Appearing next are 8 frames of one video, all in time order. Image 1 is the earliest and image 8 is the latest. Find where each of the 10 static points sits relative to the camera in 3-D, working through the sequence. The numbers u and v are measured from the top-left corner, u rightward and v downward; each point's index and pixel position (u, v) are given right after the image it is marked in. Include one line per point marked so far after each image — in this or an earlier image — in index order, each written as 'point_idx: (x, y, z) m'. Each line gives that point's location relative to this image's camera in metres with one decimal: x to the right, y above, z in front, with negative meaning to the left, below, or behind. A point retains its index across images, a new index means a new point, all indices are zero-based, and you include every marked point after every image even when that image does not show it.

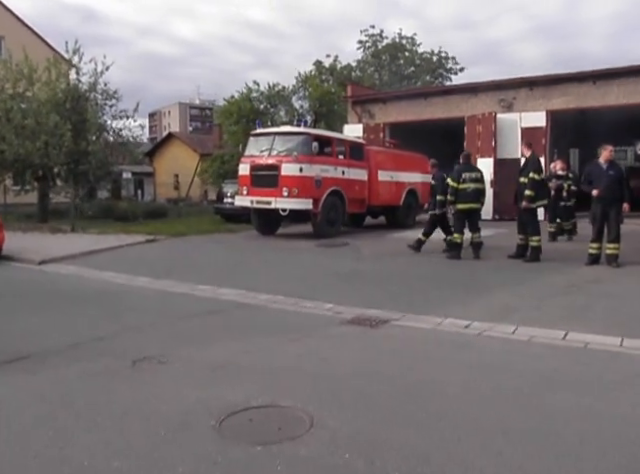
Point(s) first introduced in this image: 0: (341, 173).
0: (+0.6, +1.6, +15.1) m
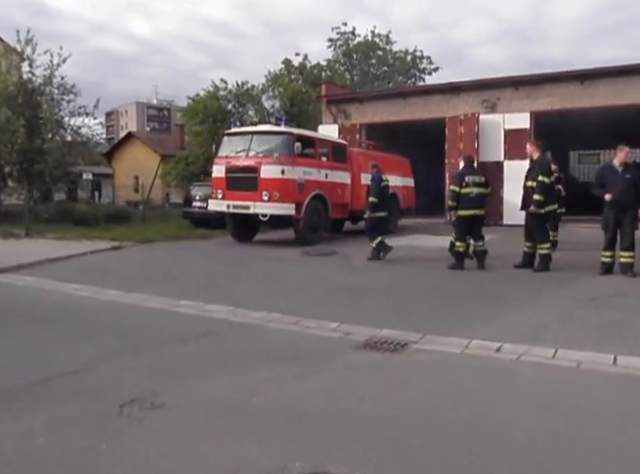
0: (+0.1, +1.4, +14.1) m
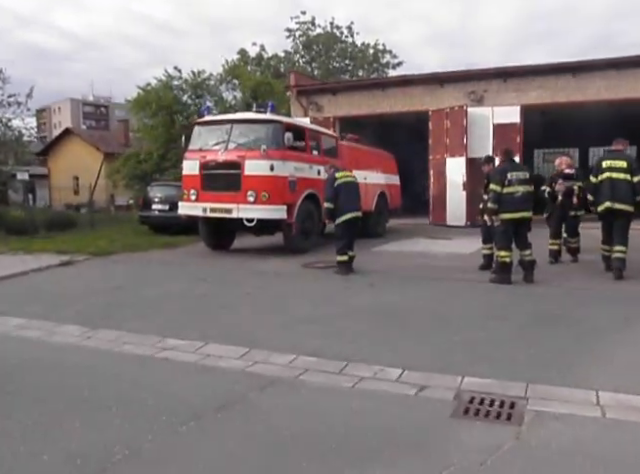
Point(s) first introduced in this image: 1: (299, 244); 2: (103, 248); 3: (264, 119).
0: (0.0, +1.3, +12.0) m
1: (-0.4, -0.2, +11.7) m
2: (-4.7, -0.3, +13.1) m
3: (-1.0, +2.2, +11.3) m
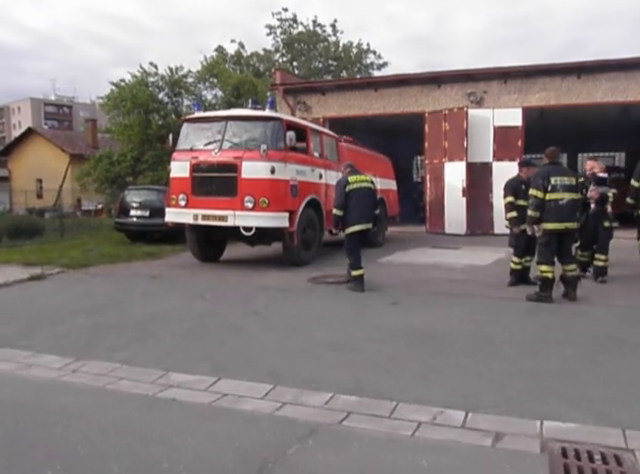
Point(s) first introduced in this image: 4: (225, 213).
0: (0.0, +1.1, +11.1) m
1: (-0.4, -0.3, +10.7) m
2: (-4.8, -0.4, +11.9) m
3: (-1.0, +2.1, +10.3) m
4: (-1.6, +0.4, +10.0) m
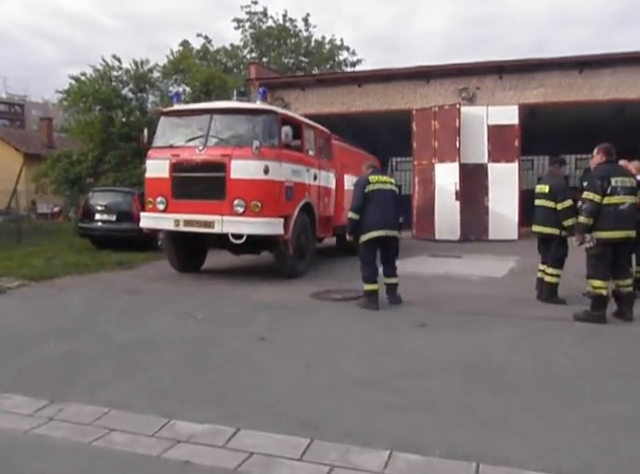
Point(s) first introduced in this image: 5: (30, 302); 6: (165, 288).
0: (-0.1, +1.0, +10.0) m
1: (-0.4, -0.5, +9.6) m
2: (-4.9, -0.6, +10.5) m
3: (-1.0, +1.9, +9.2) m
4: (-1.6, +0.3, +8.8) m
5: (-4.0, -0.9, +8.3) m
6: (-2.4, -0.8, +9.0) m
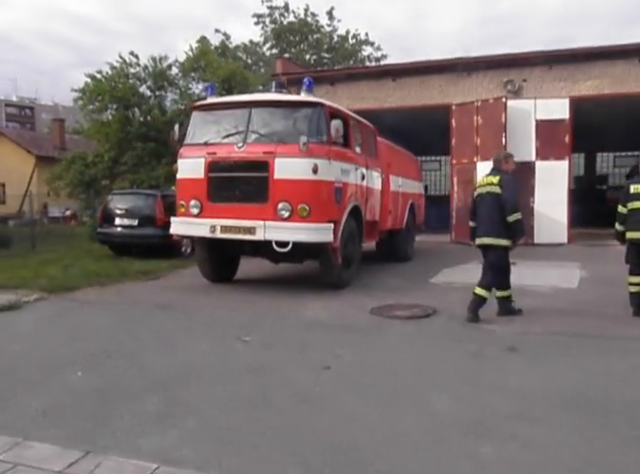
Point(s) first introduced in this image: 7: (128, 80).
0: (+0.6, +0.9, +9.0) m
1: (+0.3, -0.6, +8.6) m
2: (-4.2, -0.7, +9.5) m
3: (-0.3, +1.8, +8.2) m
4: (-0.9, +0.2, +7.8) m
5: (-3.3, -1.0, +7.3) m
6: (-1.6, -0.9, +8.0) m
7: (-6.2, +5.0, +19.1) m
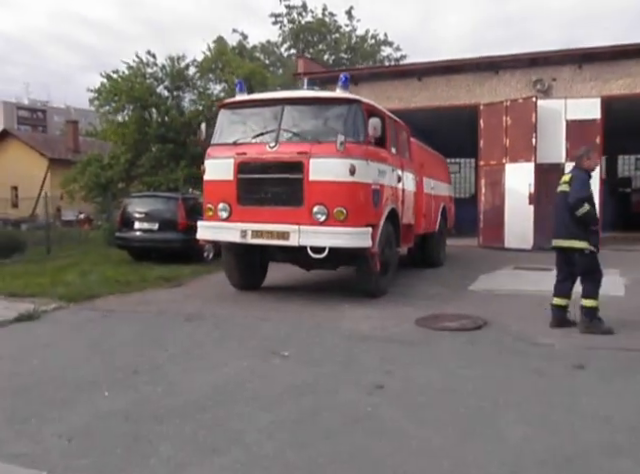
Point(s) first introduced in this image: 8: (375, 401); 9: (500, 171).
0: (+1.1, +0.8, +8.5) m
1: (+0.8, -0.6, +8.1) m
2: (-3.7, -0.8, +9.1) m
3: (+0.2, +1.8, +7.7) m
4: (-0.4, +0.1, +7.4) m
5: (-2.8, -1.1, +6.9) m
6: (-1.2, -0.9, +7.5) m
7: (-5.6, +4.9, +18.7) m
8: (+0.4, -1.3, +4.8) m
9: (+4.2, +1.6, +14.5) m
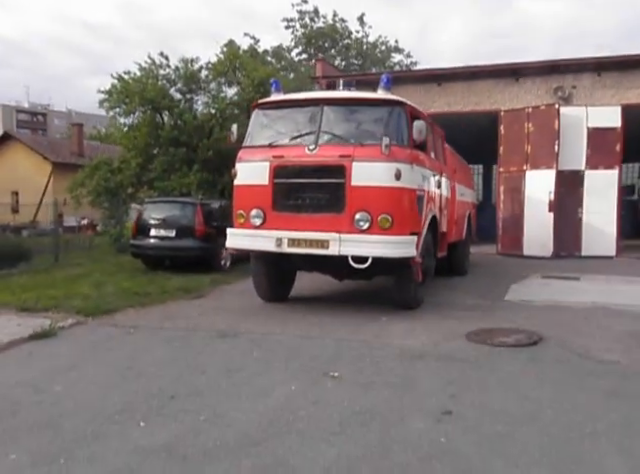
0: (+1.6, +0.7, +8.1) m
1: (+1.2, -0.7, +7.6) m
2: (-3.2, -0.9, +8.6) m
3: (+0.7, +1.7, +7.3) m
4: (+0.1, 0.0, +6.9) m
5: (-2.4, -1.2, +6.4) m
6: (-0.7, -1.0, +7.1) m
7: (-5.2, +4.7, +18.3) m
8: (+0.9, -1.4, +4.3) m
9: (+4.6, +1.4, +14.1) m
